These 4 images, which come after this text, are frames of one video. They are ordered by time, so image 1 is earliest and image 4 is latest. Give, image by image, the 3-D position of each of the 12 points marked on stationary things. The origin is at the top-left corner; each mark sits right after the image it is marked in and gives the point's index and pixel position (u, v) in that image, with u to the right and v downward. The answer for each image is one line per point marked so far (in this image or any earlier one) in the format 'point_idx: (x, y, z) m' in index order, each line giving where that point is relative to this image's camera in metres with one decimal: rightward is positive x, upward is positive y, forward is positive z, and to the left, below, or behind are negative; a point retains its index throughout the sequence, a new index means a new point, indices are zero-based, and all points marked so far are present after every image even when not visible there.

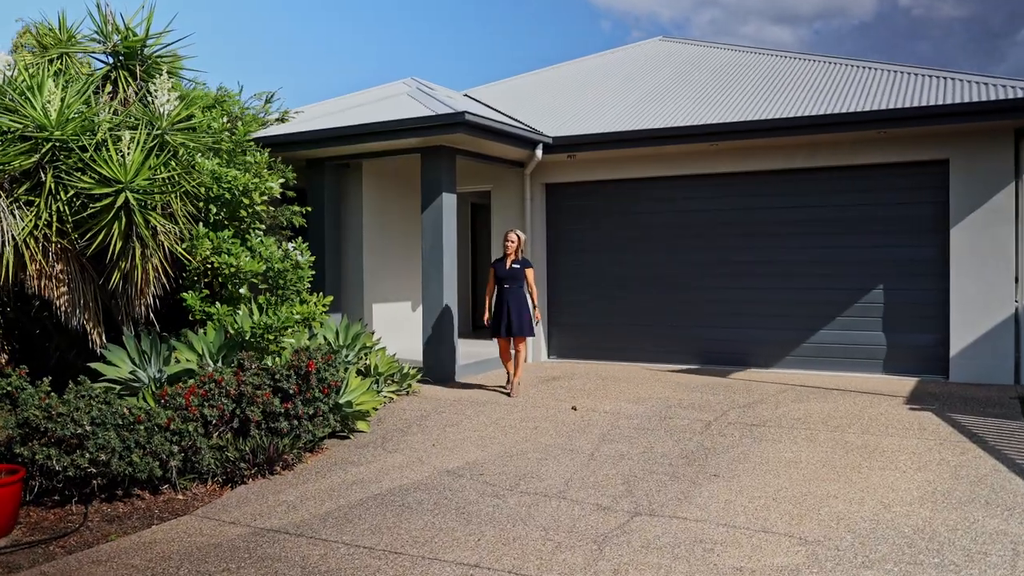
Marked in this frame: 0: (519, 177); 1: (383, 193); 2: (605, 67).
0: (+0.1, +1.6, +11.2) m
1: (-1.8, +1.3, +10.8) m
2: (+1.6, +3.8, +13.8) m
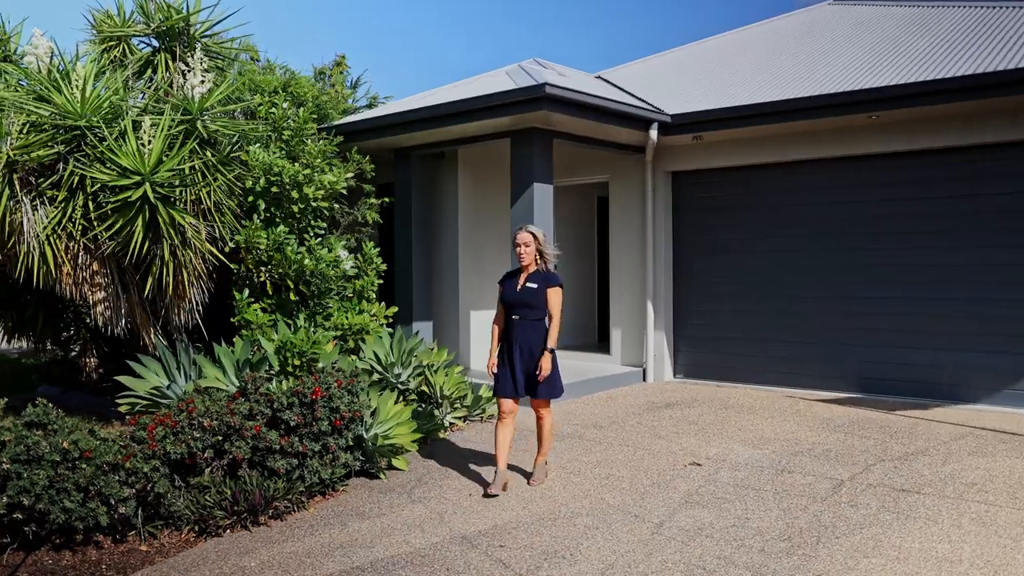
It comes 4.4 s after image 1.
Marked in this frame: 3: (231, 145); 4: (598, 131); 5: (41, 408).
0: (+1.5, +1.5, +9.6) m
1: (-0.4, +1.2, +9.7) m
2: (+3.6, +3.7, +11.8) m
3: (-2.5, +1.3, +6.9) m
4: (+0.9, +1.7, +8.6) m
5: (-2.7, -0.7, +4.6) m
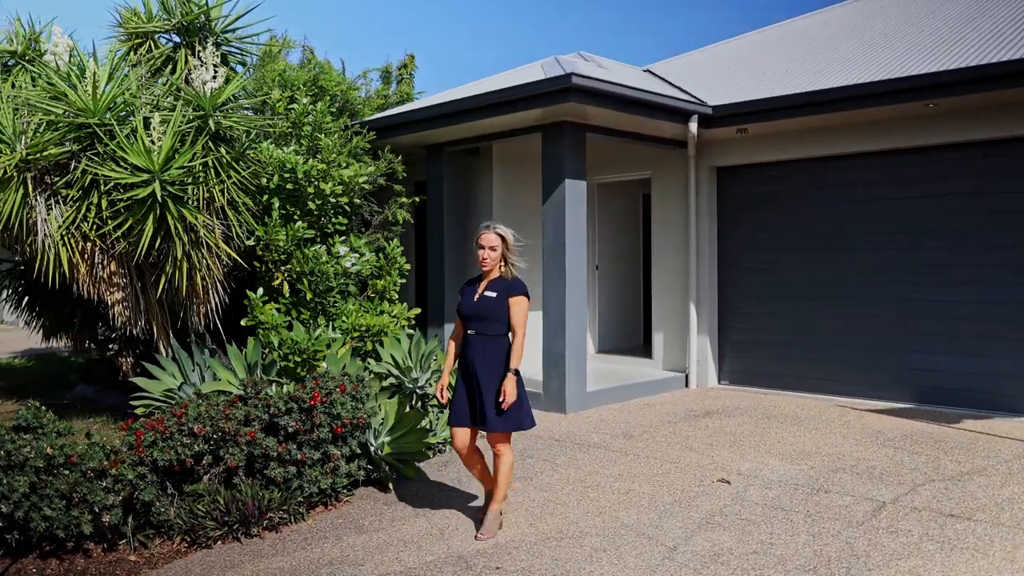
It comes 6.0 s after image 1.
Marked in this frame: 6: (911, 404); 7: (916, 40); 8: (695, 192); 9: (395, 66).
0: (+1.9, +1.5, +9.1) m
1: (0.0, +1.2, +9.4) m
2: (+4.2, +3.7, +11.2) m
3: (-2.3, +1.3, +6.8) m
4: (+1.3, +1.7, +8.2) m
5: (-2.7, -0.7, +4.5) m
6: (+3.9, -1.1, +7.5) m
7: (+4.5, +2.7, +8.6) m
8: (+2.0, +1.1, +9.0) m
9: (-2.4, +4.5, +16.2) m
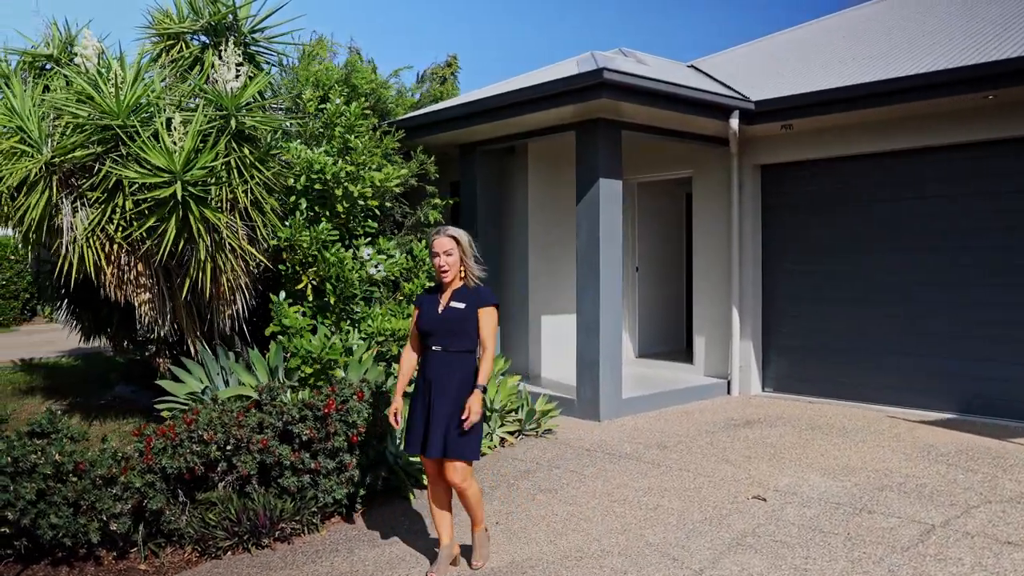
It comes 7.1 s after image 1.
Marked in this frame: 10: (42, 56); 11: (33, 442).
0: (+2.3, +1.4, +8.8) m
1: (+0.5, +1.2, +9.1) m
2: (+4.7, +3.7, +10.7) m
3: (-2.0, +1.2, +6.7) m
4: (+1.6, +1.7, +7.9) m
5: (-2.6, -0.7, +4.5) m
6: (+4.2, -1.2, +7.1) m
7: (+4.8, +2.7, +8.1) m
8: (+2.4, +1.0, +8.6) m
9: (-1.5, +4.5, +16.1) m
10: (-4.1, +2.0, +6.9) m
11: (-2.6, -0.8, +4.3) m
